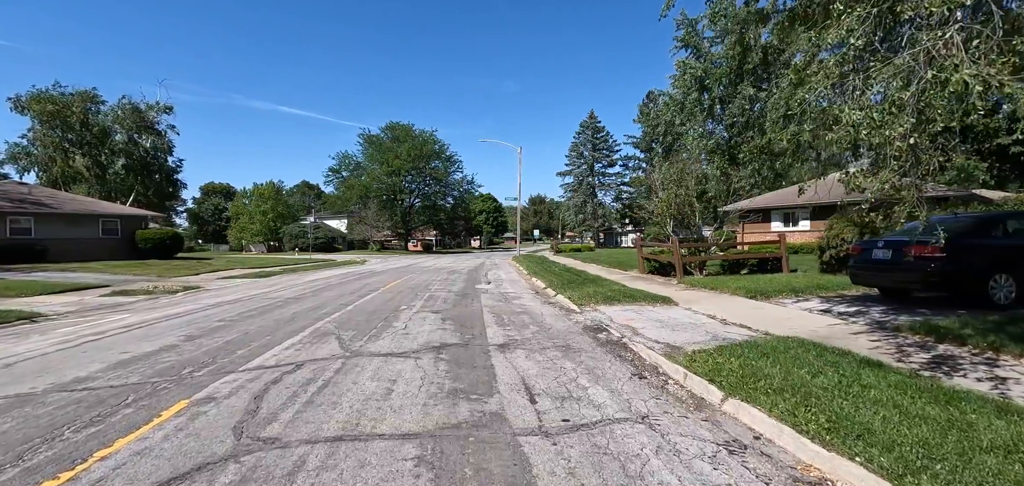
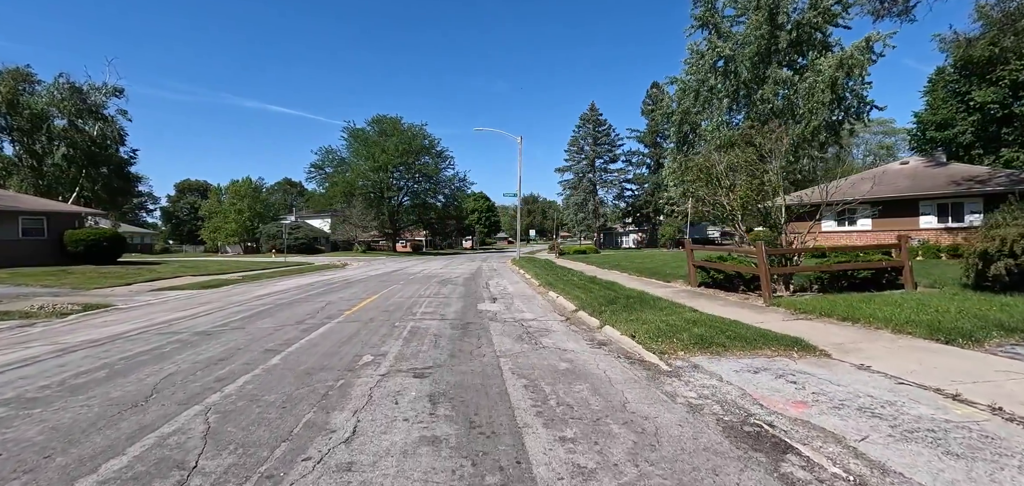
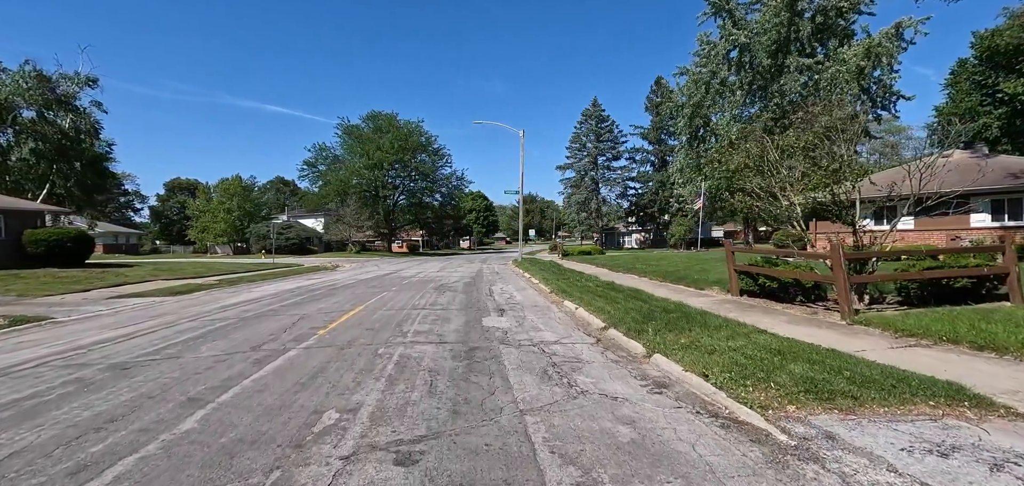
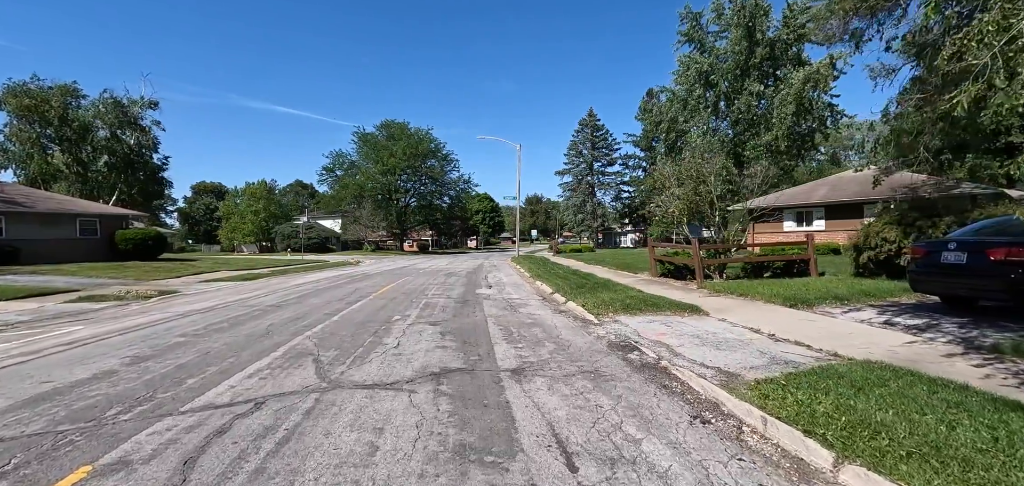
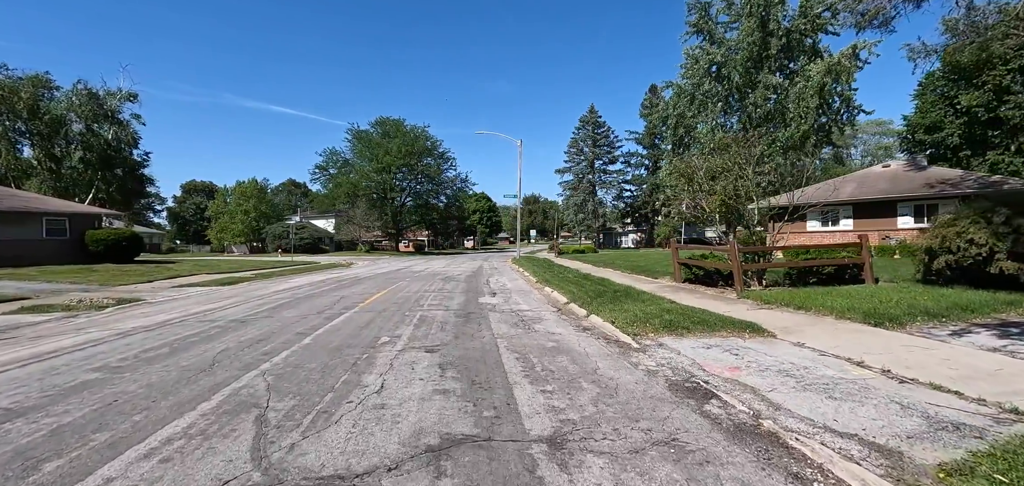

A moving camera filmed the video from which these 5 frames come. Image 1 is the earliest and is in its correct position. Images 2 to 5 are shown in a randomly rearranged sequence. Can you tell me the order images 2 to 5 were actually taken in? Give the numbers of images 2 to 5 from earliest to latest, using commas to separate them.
4, 5, 2, 3
